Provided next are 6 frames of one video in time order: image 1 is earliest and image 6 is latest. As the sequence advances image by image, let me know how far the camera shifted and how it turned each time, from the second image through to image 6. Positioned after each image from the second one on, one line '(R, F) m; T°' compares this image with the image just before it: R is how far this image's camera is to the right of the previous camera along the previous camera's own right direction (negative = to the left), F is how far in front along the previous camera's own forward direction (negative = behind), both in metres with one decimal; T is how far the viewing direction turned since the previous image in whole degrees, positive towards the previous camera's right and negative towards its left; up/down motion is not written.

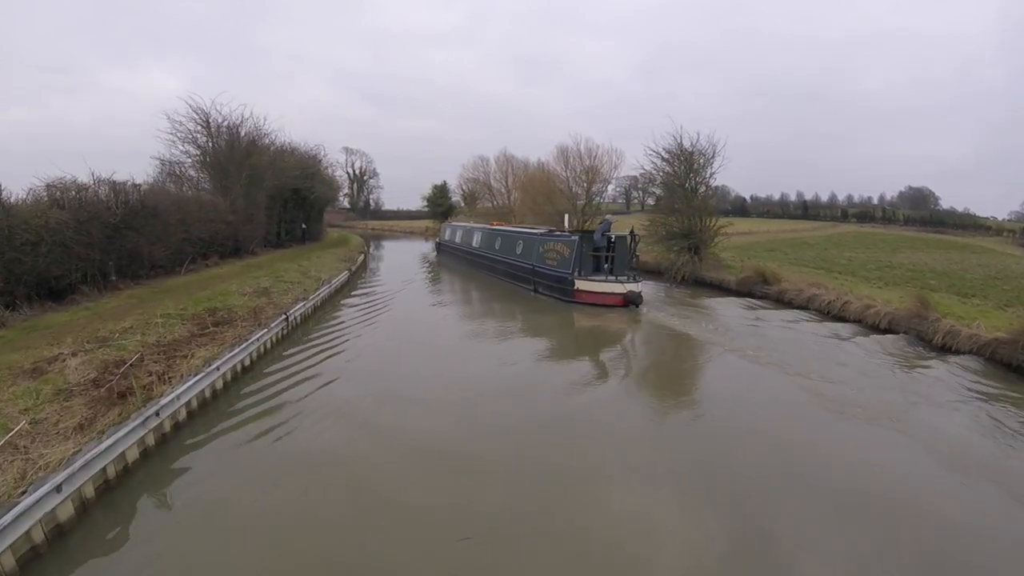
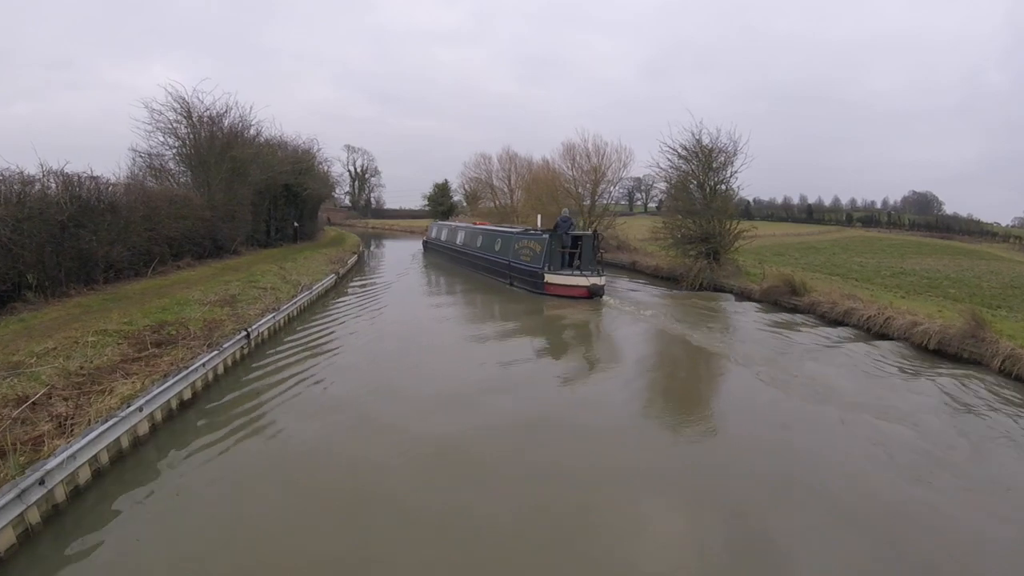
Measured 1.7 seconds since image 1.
(-0.1, +1.0) m; 0°
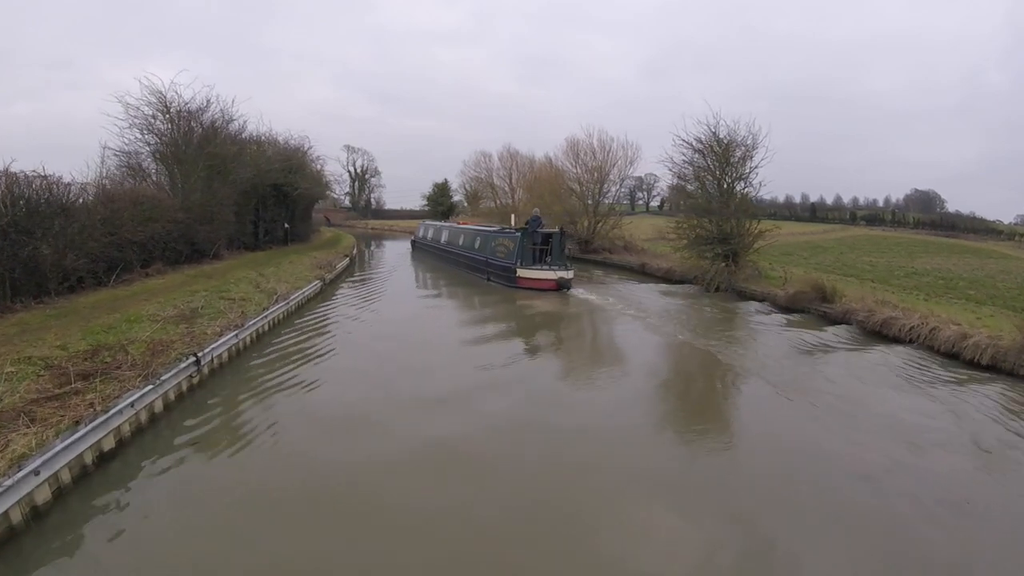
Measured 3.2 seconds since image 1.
(0.0, +0.9) m; 0°
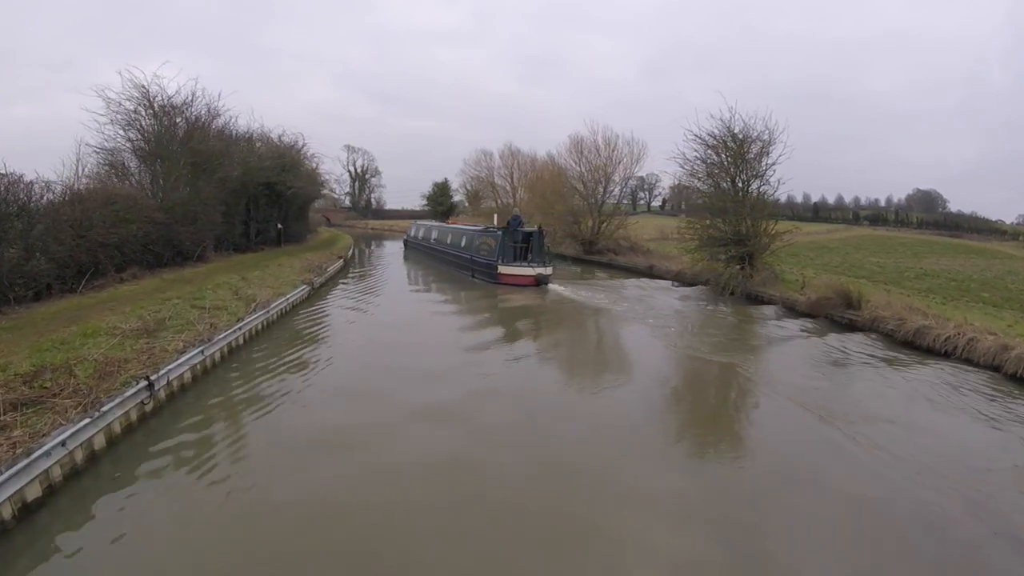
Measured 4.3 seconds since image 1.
(0.0, +0.6) m; 0°
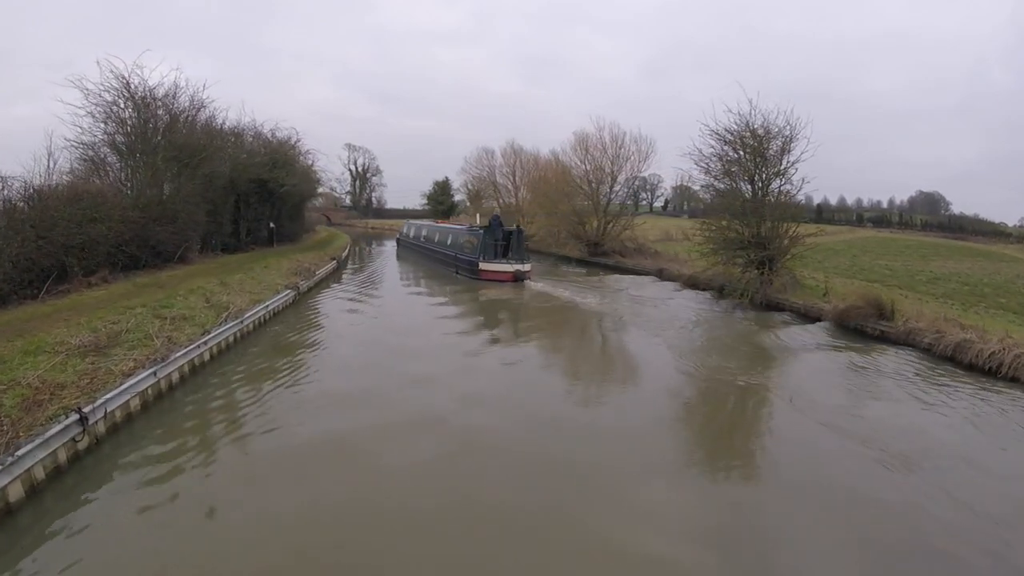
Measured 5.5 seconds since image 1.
(0.0, +0.7) m; 0°
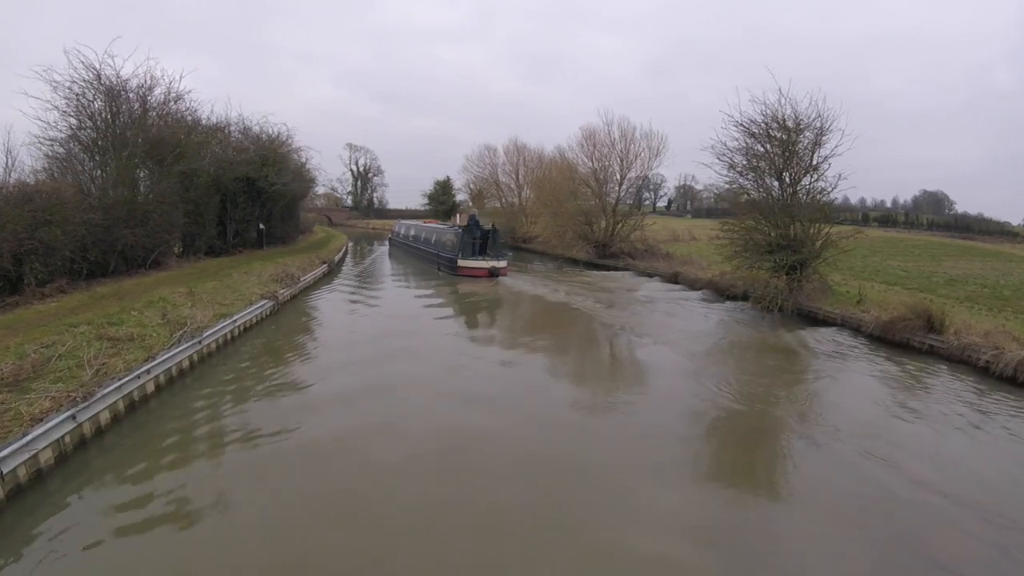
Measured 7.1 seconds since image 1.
(-0.1, +0.8) m; 0°
